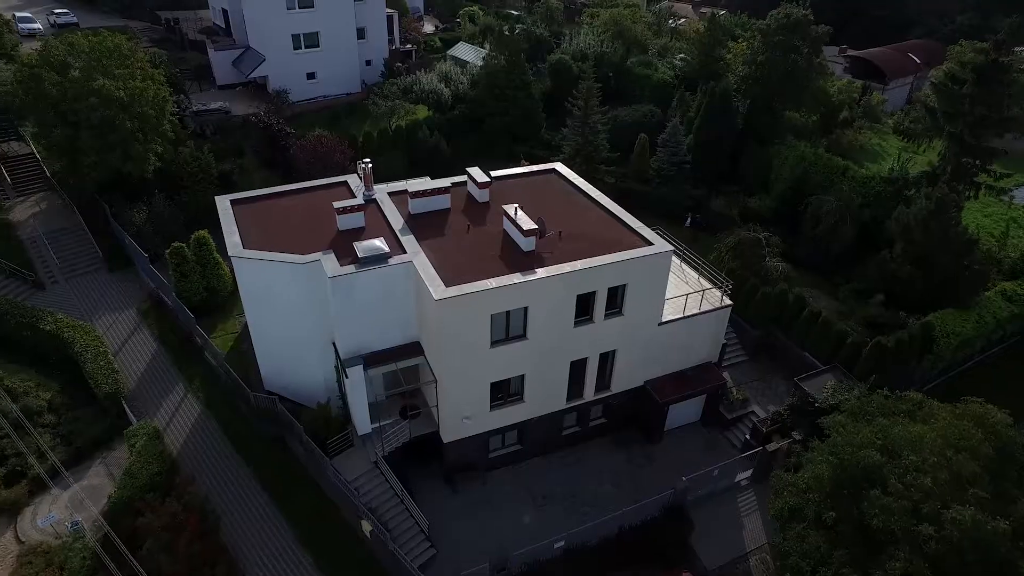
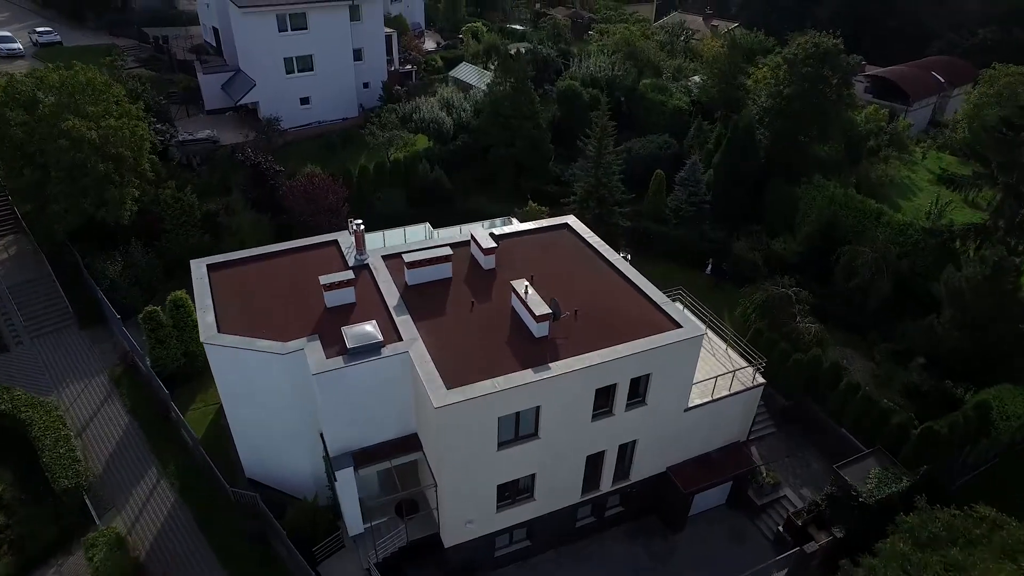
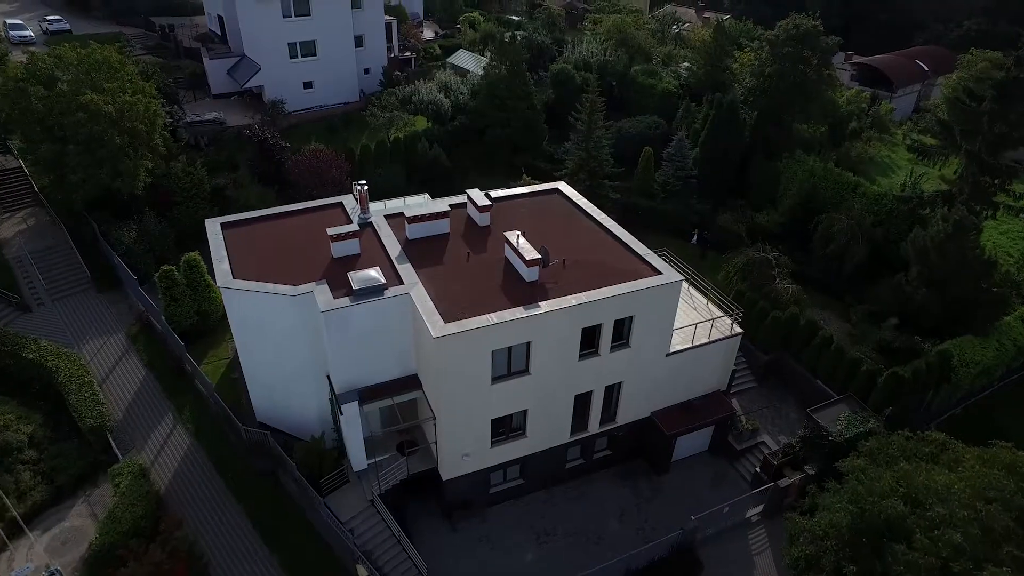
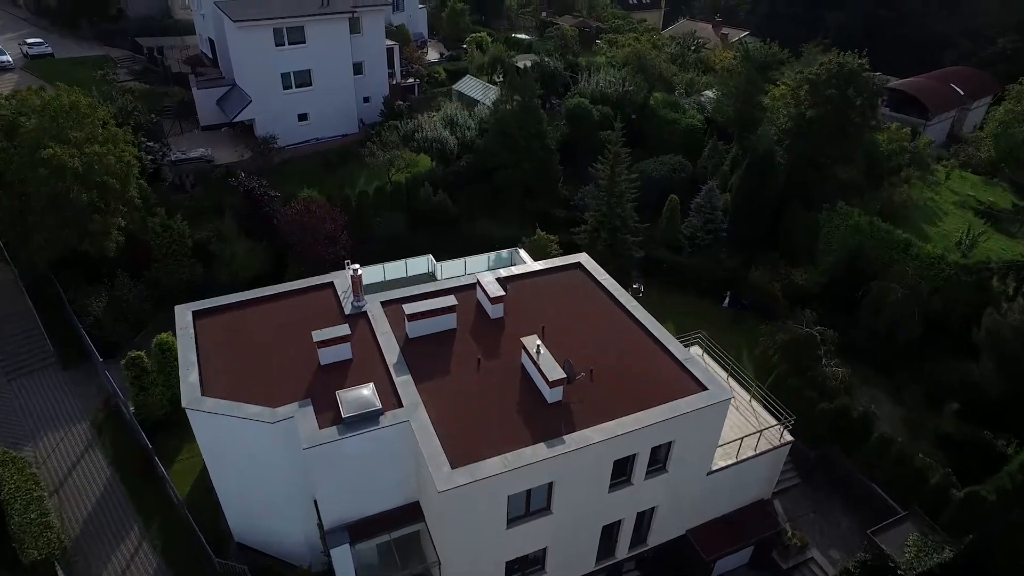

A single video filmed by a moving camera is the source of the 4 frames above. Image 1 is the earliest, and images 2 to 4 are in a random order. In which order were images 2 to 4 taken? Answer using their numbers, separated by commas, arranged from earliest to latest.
3, 2, 4
